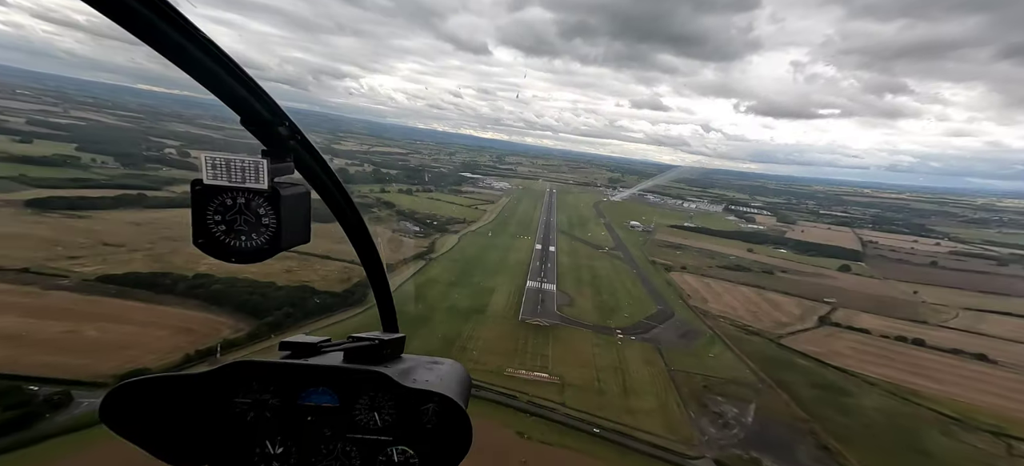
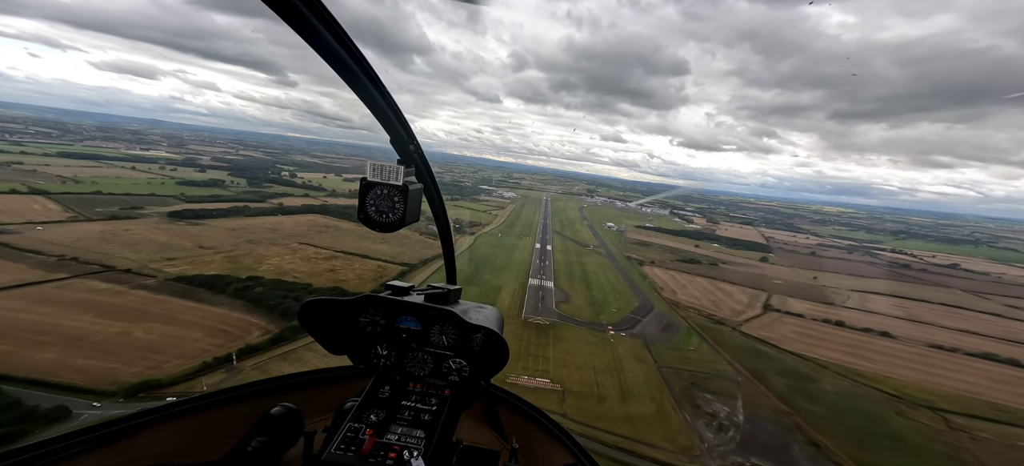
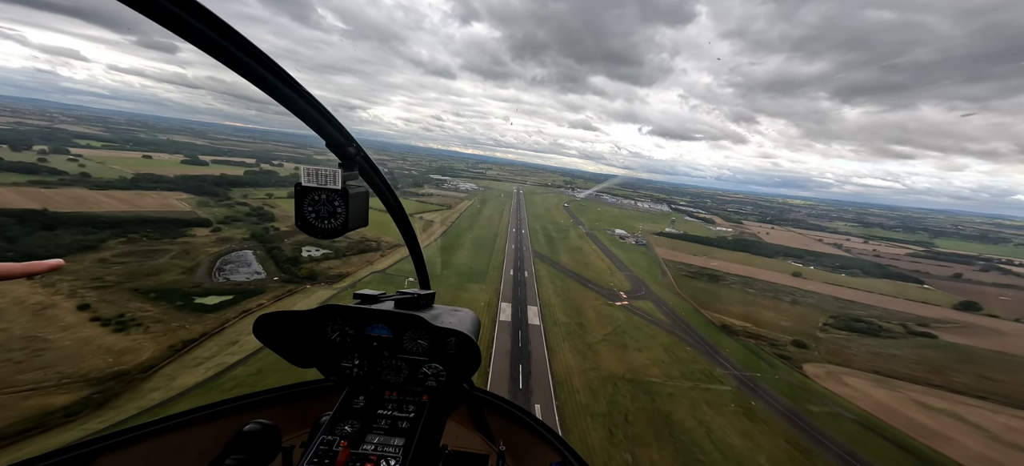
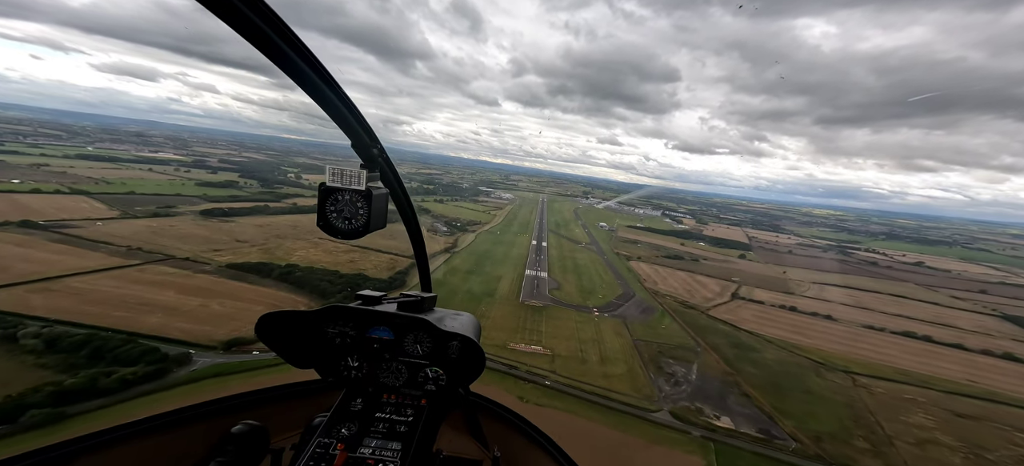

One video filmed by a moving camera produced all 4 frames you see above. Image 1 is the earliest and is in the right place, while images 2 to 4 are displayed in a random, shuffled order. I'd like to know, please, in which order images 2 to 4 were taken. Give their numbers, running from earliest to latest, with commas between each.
4, 2, 3
